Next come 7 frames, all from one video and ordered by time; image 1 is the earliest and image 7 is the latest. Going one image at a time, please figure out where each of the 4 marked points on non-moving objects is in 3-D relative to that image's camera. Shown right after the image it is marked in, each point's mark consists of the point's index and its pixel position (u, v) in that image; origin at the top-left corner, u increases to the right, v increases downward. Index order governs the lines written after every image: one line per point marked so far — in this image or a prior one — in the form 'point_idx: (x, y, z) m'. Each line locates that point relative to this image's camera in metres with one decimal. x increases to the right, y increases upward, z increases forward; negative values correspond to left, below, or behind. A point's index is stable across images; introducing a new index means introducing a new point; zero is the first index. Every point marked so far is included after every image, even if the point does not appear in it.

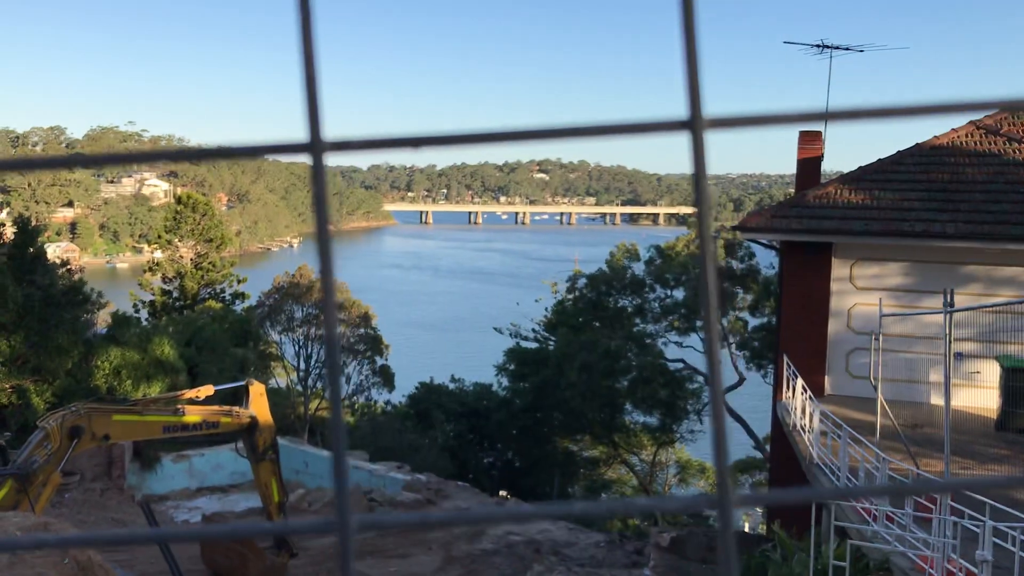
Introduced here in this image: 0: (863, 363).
0: (+4.2, -0.9, +13.7) m
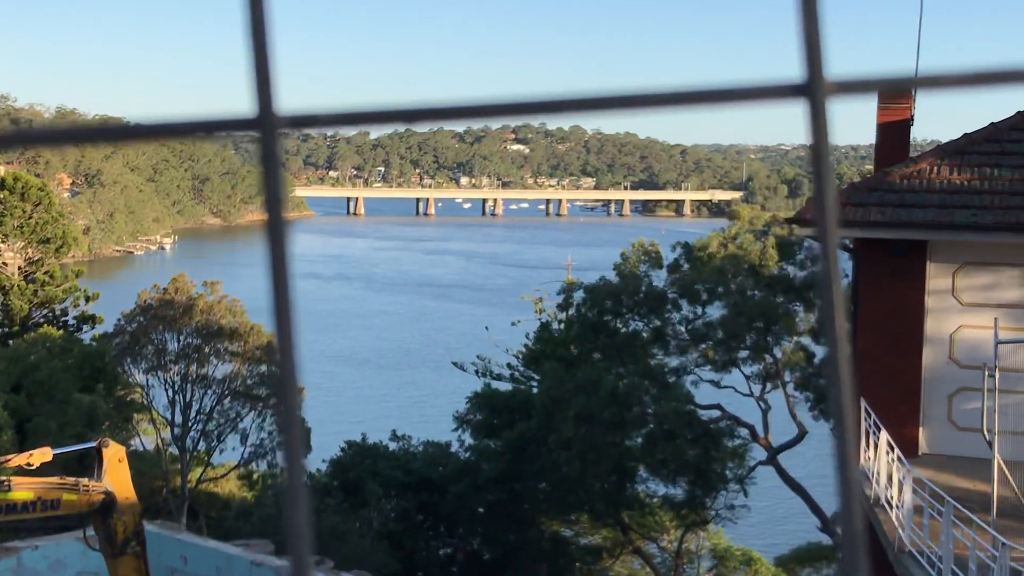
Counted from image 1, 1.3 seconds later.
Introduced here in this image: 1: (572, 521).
0: (+3.9, -1.0, +9.7) m
1: (+0.9, -3.2, +16.1) m
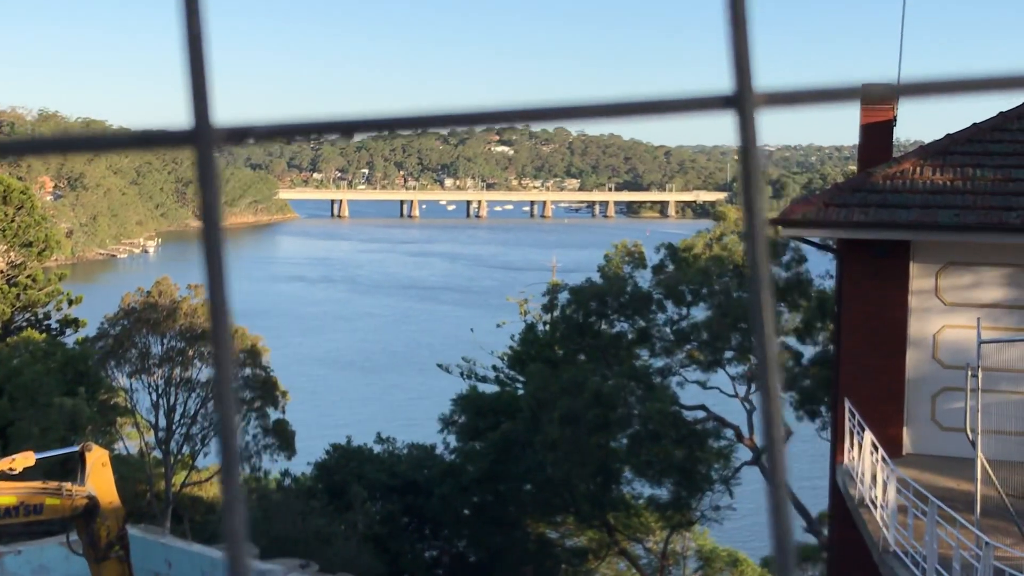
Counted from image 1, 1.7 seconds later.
0: (+3.8, -1.0, +9.8) m
1: (+0.7, -3.3, +16.1) m
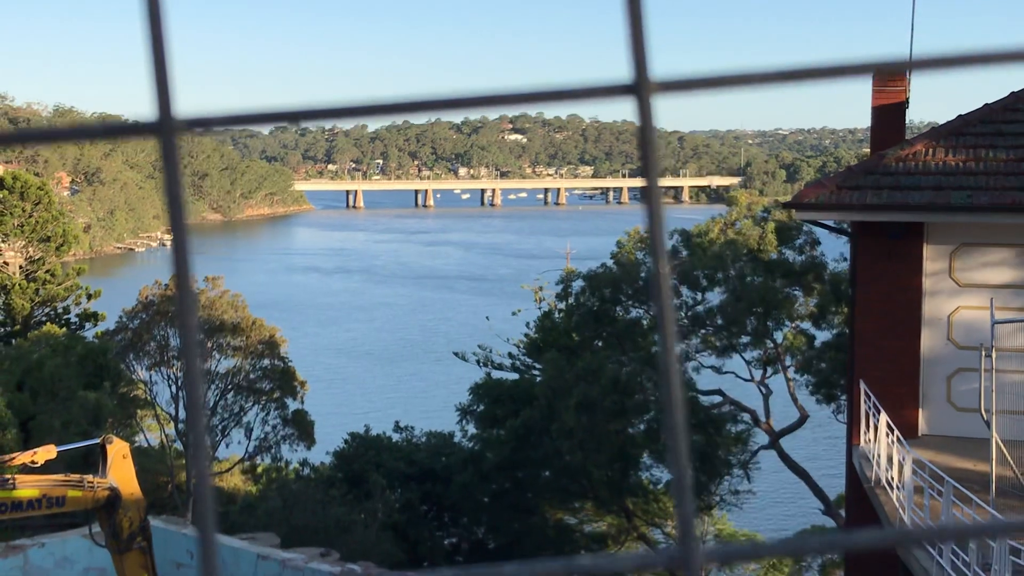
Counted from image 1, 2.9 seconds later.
0: (+3.9, -0.9, +9.8) m
1: (+0.9, -3.1, +16.2) m
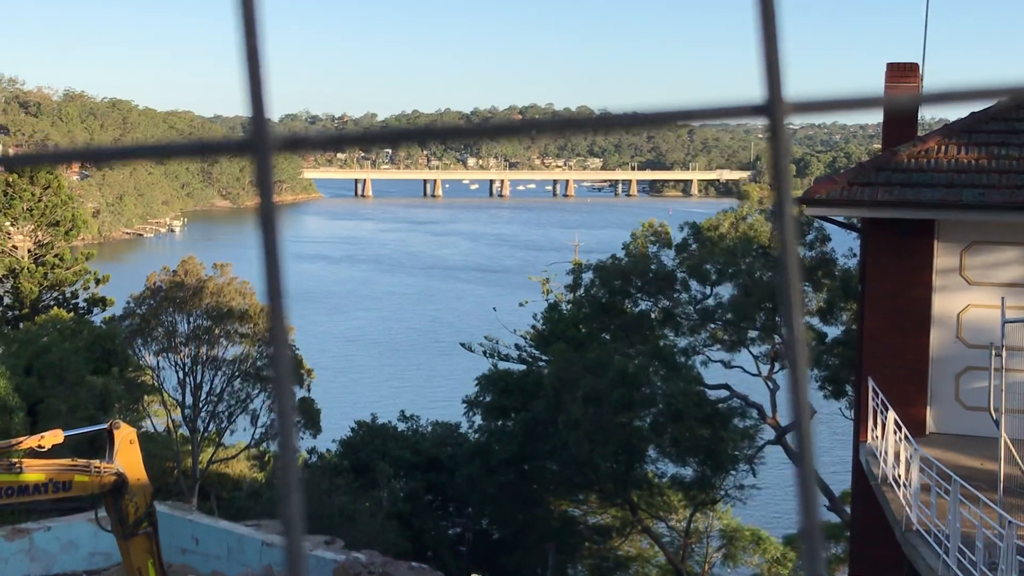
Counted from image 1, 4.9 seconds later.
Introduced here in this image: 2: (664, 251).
0: (+4.0, -0.9, +9.8) m
1: (+1.0, -3.0, +16.2) m
2: (+2.2, +0.5, +16.8) m
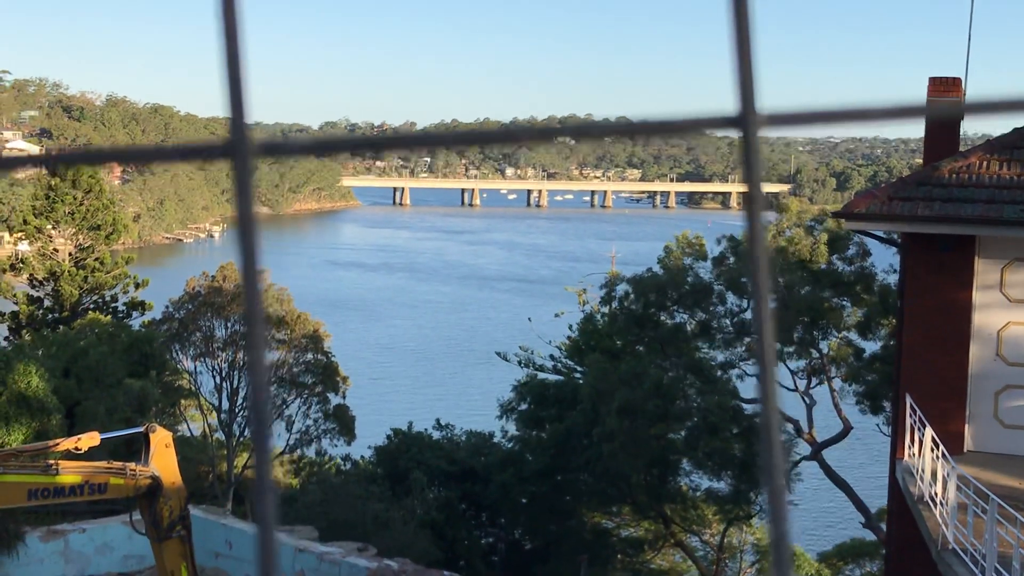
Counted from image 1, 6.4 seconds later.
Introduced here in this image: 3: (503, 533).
0: (+4.3, -1.0, +9.7) m
1: (+1.4, -3.1, +16.1) m
2: (+2.7, +0.3, +16.7) m
3: (-0.2, -3.8, +17.9) m
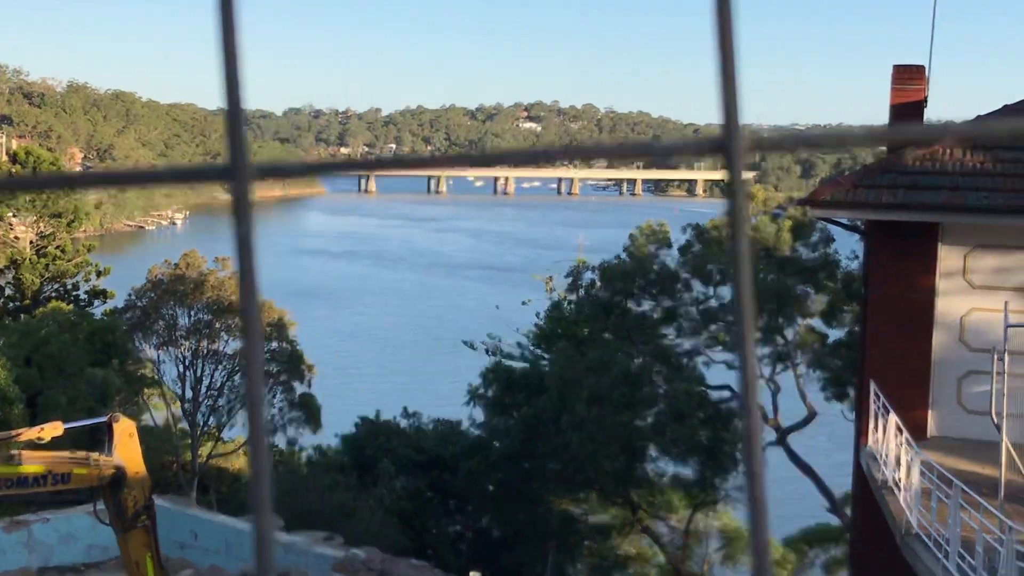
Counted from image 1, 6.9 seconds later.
0: (+4.0, -0.9, +9.7) m
1: (+0.9, -3.0, +16.1) m
2: (+2.2, +0.5, +16.7) m
3: (-0.6, -3.6, +17.9) m
